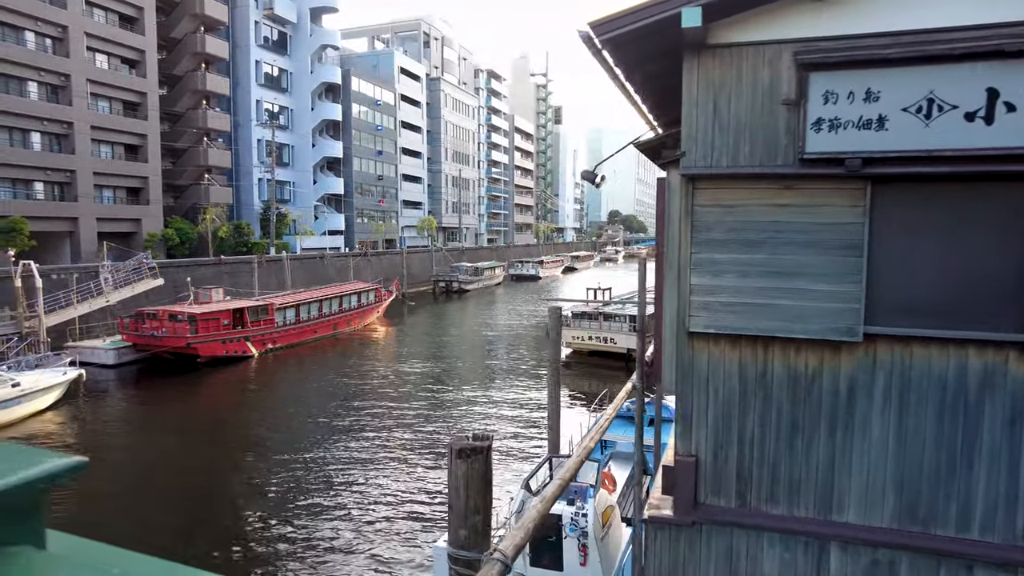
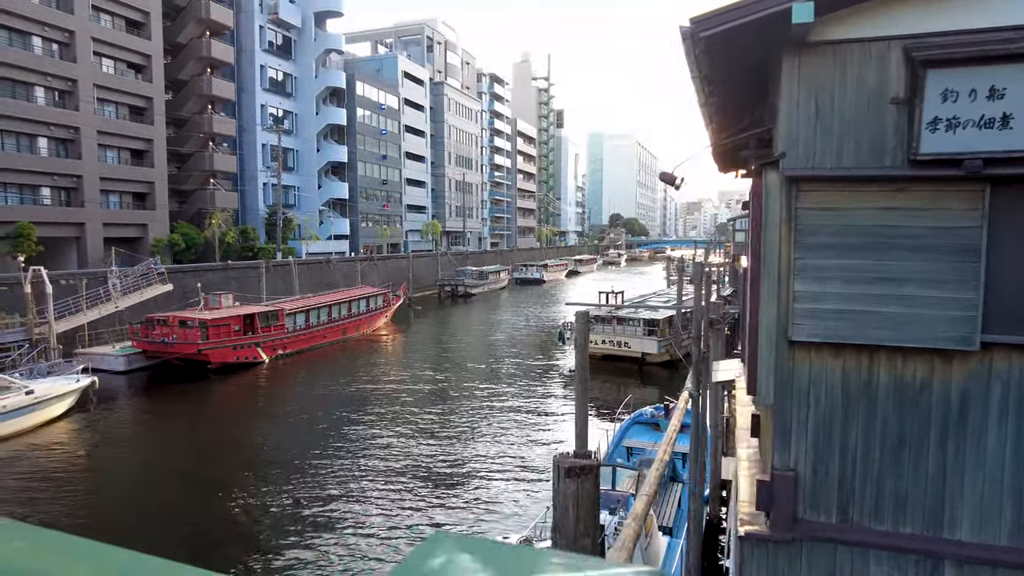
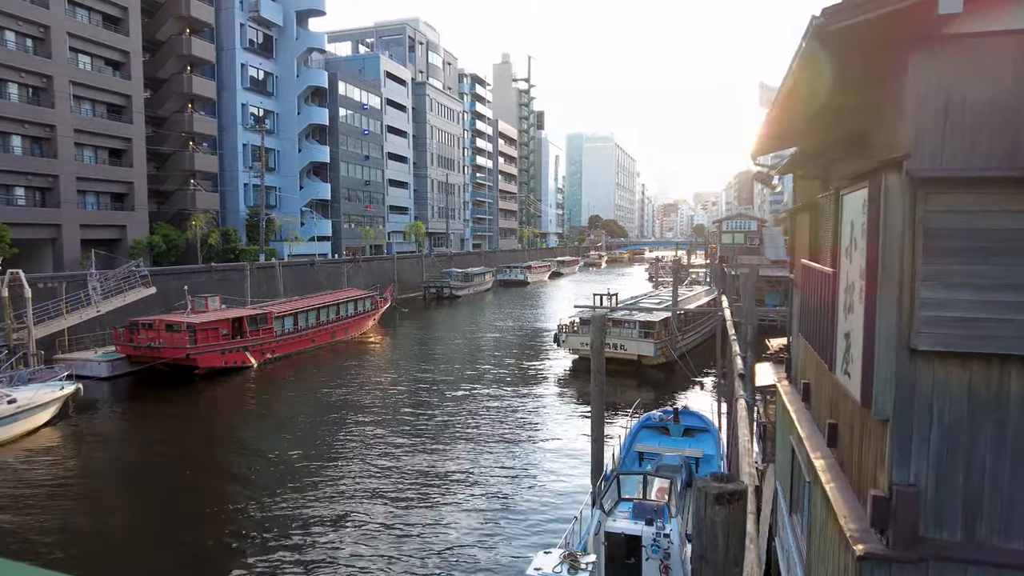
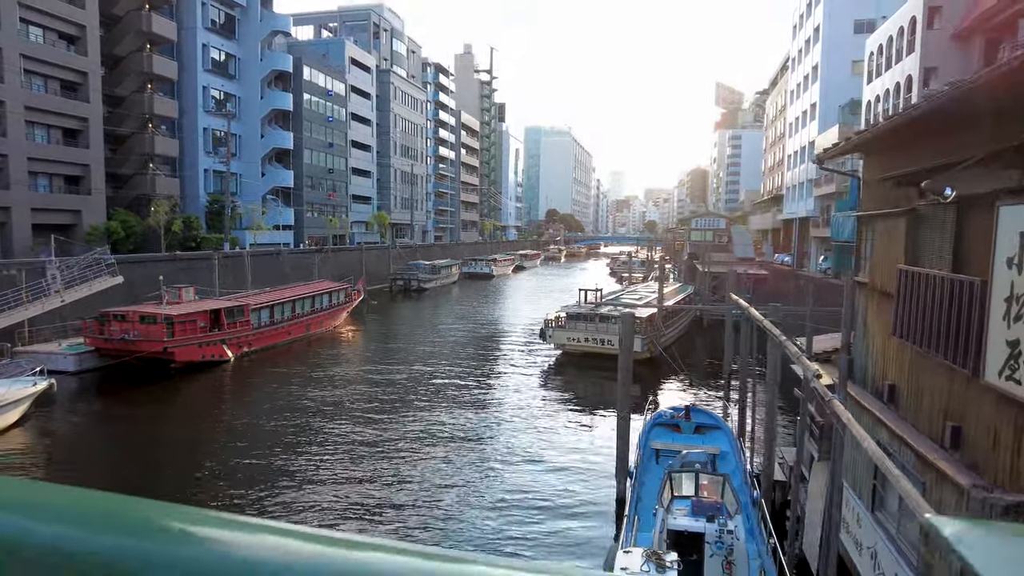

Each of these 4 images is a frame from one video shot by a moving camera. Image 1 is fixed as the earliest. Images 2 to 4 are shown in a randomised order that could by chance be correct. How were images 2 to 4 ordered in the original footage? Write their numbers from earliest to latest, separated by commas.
2, 3, 4
